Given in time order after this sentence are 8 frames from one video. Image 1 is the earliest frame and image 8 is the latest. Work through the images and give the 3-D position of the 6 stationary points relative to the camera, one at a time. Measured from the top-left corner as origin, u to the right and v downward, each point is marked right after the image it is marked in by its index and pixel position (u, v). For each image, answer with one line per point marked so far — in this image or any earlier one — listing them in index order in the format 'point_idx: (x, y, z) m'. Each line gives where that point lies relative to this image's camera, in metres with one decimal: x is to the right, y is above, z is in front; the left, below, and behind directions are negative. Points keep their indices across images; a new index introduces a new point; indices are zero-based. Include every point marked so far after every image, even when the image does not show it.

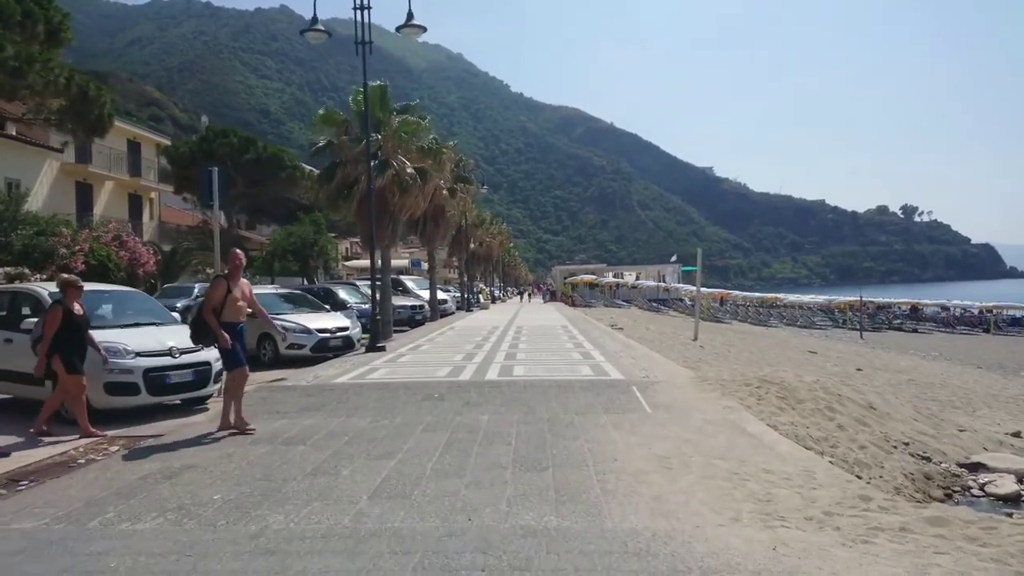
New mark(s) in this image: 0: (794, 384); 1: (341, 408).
0: (+5.2, -1.8, +12.6) m
1: (-2.8, -2.0, +11.2) m
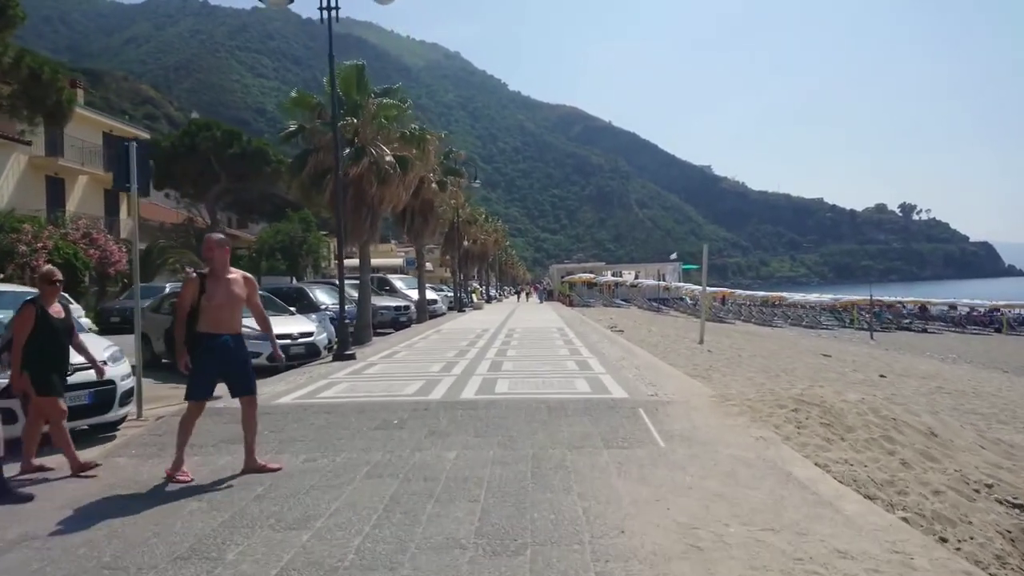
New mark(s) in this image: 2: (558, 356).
0: (+4.9, -1.8, +10.3) m
1: (-3.1, -2.0, +8.8) m
2: (+1.3, -1.9, +18.7) m
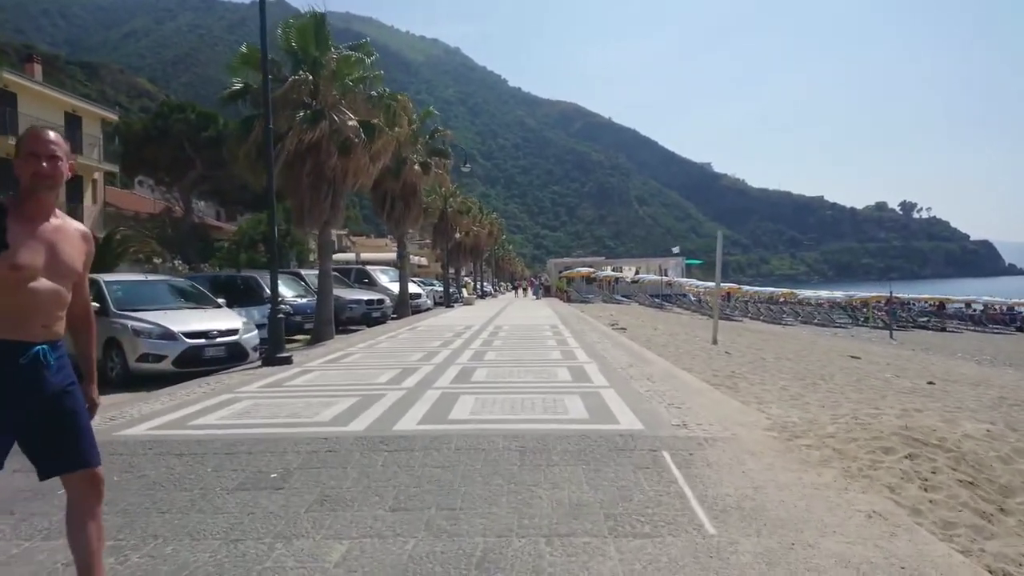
0: (+4.4, -1.6, +6.7) m
1: (-3.5, -1.7, +5.3) m
2: (+0.8, -1.6, +15.2) m
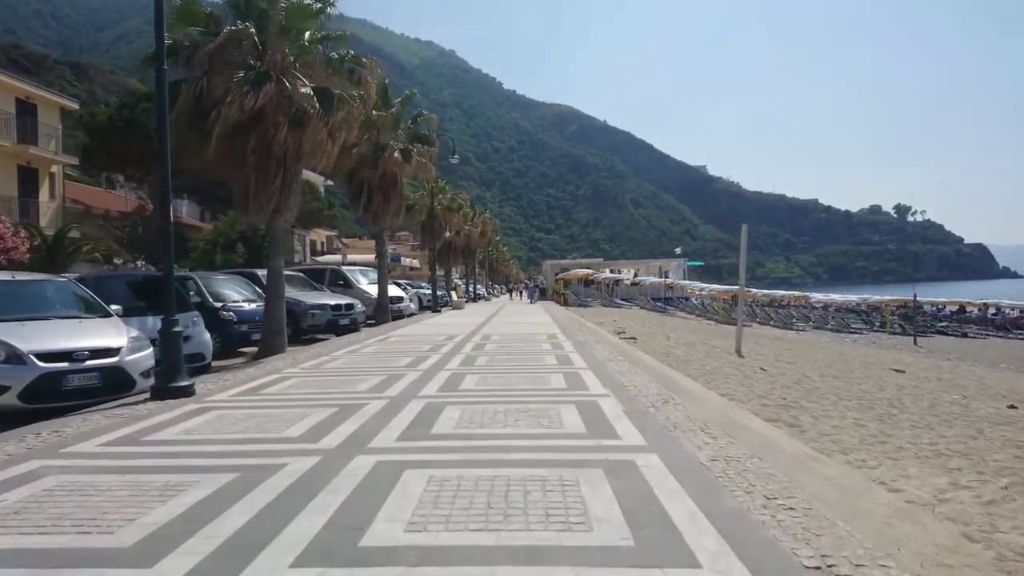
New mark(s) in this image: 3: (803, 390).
0: (+4.3, -1.6, +3.0) m
1: (-3.7, -1.7, +1.5) m
2: (+0.6, -1.6, +11.4) m
3: (+6.1, -2.1, +14.5) m
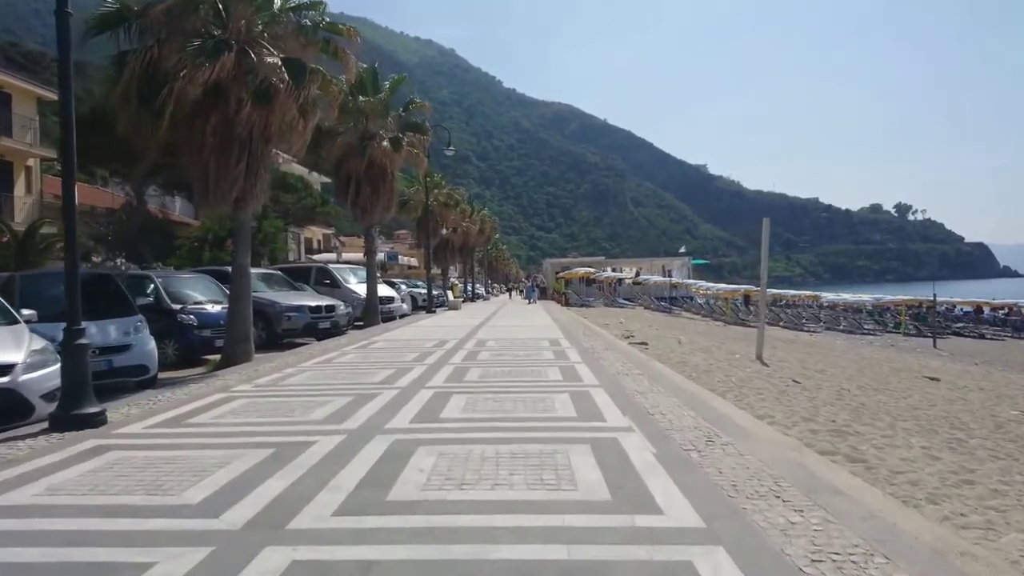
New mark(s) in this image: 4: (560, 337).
0: (+4.2, -1.6, +0.9) m
1: (-3.7, -1.8, -0.6) m
2: (+0.5, -1.7, +9.3) m
3: (+6.1, -2.2, +12.4) m
4: (+1.4, -1.4, +19.6) m
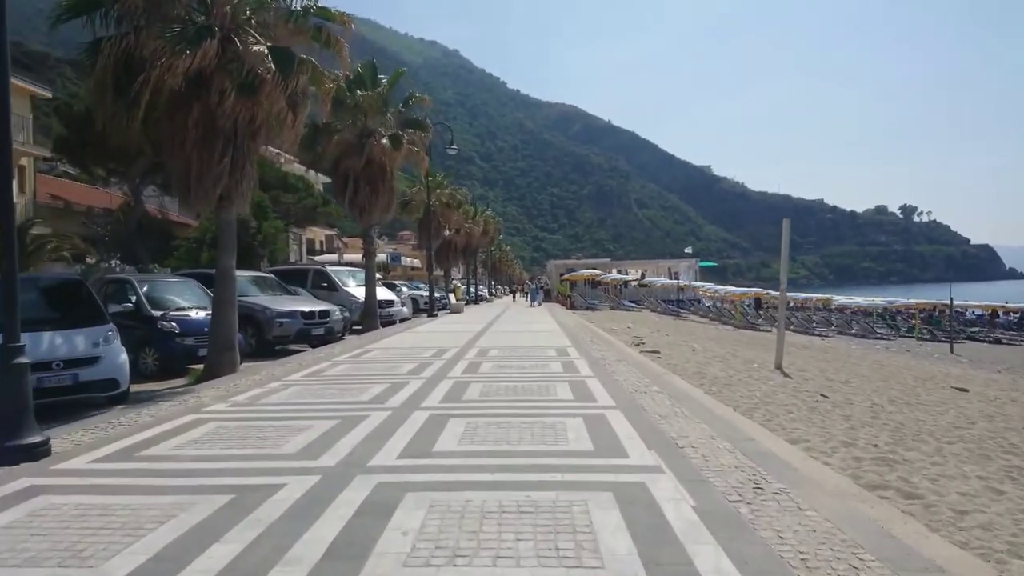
0: (+4.2, -1.7, -0.2) m
1: (-3.7, -1.9, -1.7) m
2: (+0.6, -1.8, +8.2) m
3: (+6.2, -2.3, +11.3) m
4: (+1.5, -1.5, +18.4) m
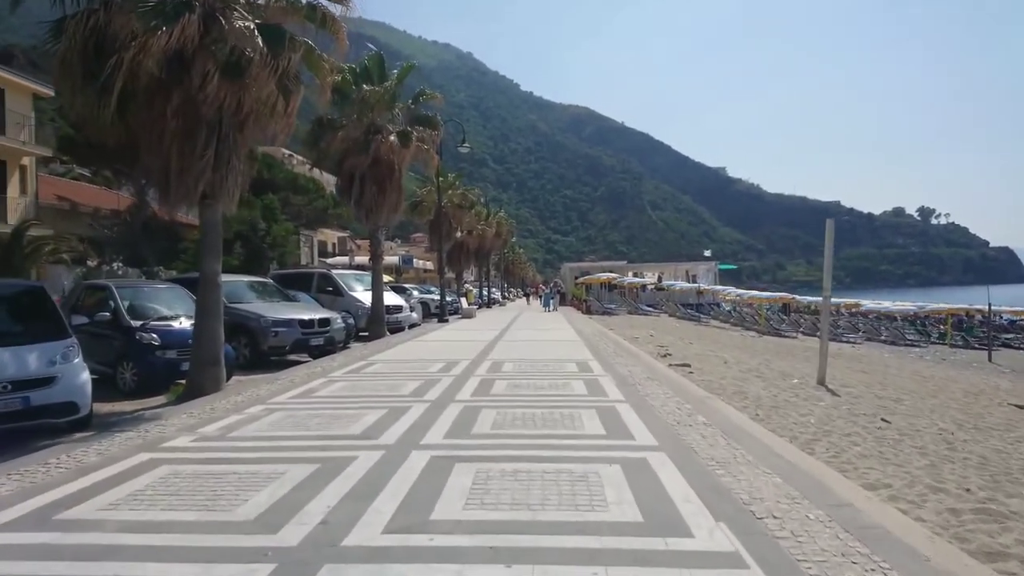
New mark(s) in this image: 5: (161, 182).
0: (+4.3, -1.8, -1.9) m
1: (-3.7, -2.0, -3.2) m
2: (+0.8, -1.9, +6.6) m
3: (+6.4, -2.4, +9.6) m
4: (+1.9, -1.7, +16.8) m
5: (-6.5, +2.0, +12.7) m
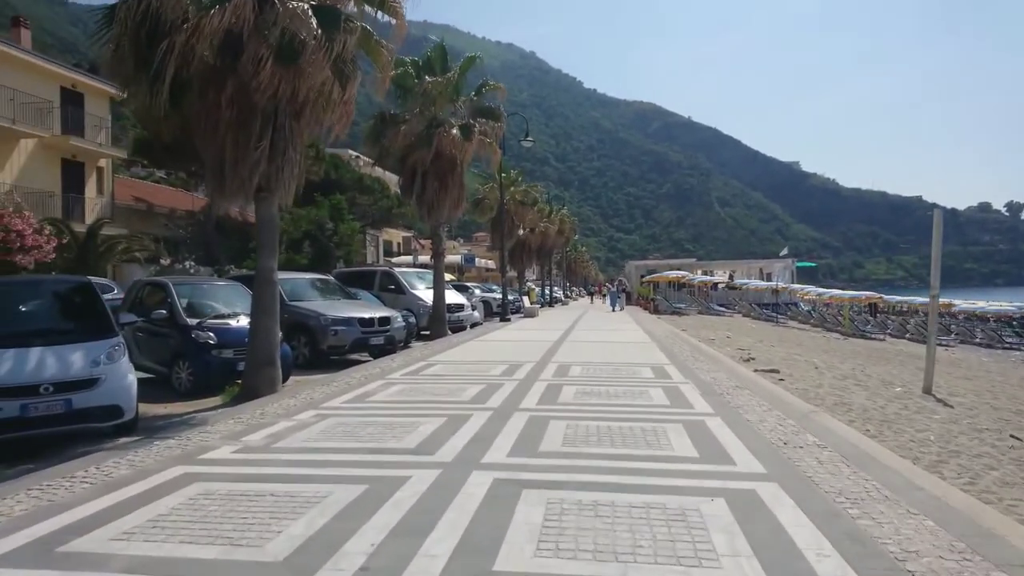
0: (+4.1, -1.8, -3.3) m
1: (-4.0, -1.9, -3.9) m
2: (+1.4, -1.9, +5.5) m
3: (+7.3, -2.4, +7.9) m
4: (+3.4, -1.7, +15.5) m
5: (-5.3, +2.0, +12.2) m
